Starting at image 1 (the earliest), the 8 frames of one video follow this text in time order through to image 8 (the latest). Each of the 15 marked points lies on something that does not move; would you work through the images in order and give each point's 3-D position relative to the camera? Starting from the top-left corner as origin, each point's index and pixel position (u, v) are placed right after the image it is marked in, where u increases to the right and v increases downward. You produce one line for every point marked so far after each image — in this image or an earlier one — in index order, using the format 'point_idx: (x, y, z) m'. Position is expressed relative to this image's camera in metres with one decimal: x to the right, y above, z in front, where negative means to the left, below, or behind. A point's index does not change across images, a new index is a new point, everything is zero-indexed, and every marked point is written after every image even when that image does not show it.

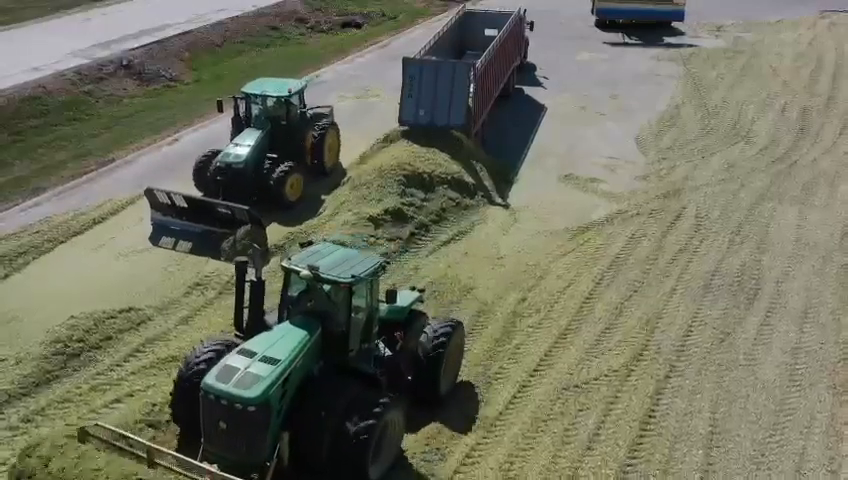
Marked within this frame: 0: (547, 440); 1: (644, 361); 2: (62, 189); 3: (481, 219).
0: (+1.3, -2.1, +10.0) m
1: (+2.7, -1.5, +11.7) m
2: (-6.8, +1.0, +17.6) m
3: (+1.0, +0.4, +15.8) m
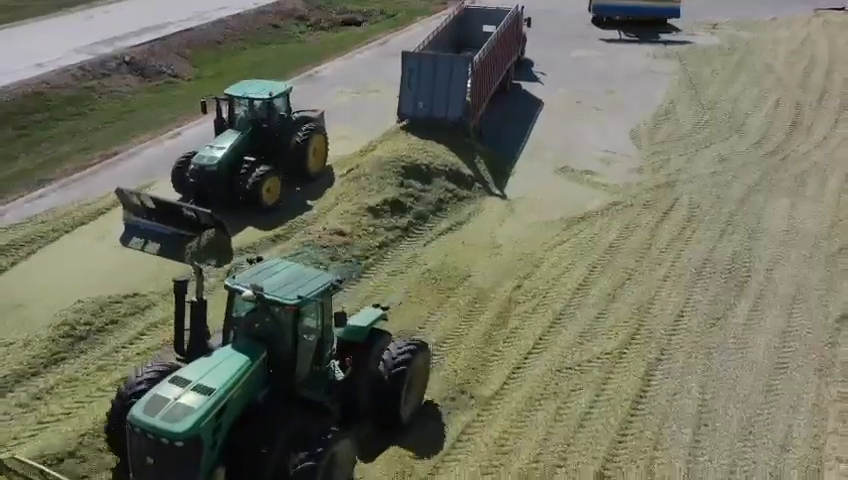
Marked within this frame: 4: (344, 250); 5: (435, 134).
0: (+1.3, -1.9, +10.3) m
1: (+2.7, -1.3, +12.0) m
2: (-6.8, +1.1, +17.9) m
3: (+0.9, +0.5, +16.1) m
4: (-1.2, -0.2, +13.9) m
5: (+0.3, +2.1, +18.1) m
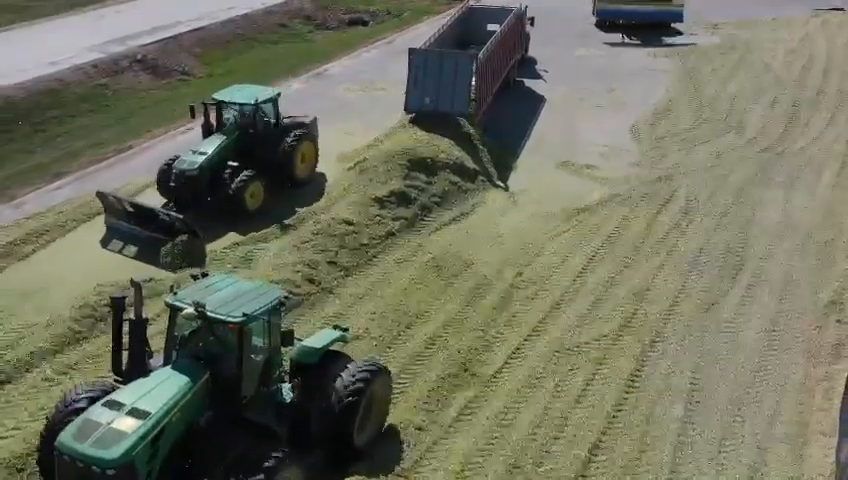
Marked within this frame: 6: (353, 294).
0: (+1.3, -1.8, +10.8) m
1: (+2.8, -1.1, +12.5) m
2: (-6.7, +1.3, +18.5) m
3: (+1.0, +0.7, +16.7) m
4: (-1.1, 0.0, +14.4) m
5: (+0.4, +2.3, +18.6) m
6: (-0.9, -0.8, +13.1) m
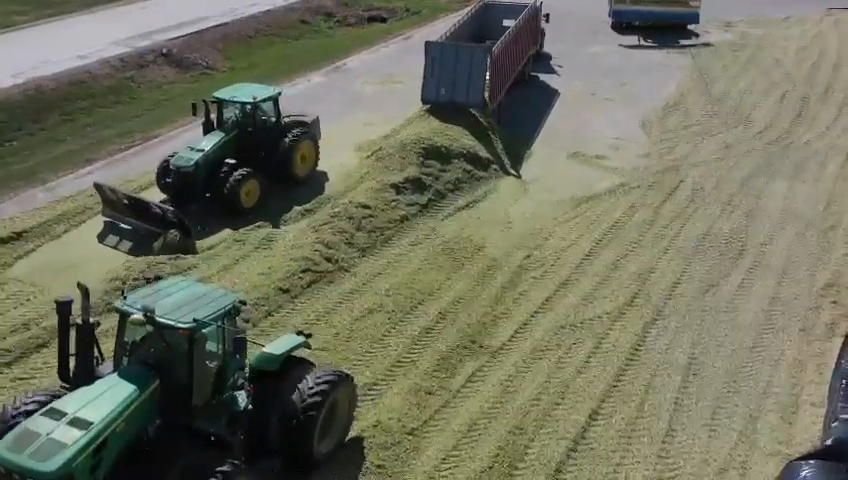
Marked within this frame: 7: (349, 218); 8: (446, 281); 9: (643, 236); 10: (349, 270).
0: (+1.4, -1.5, +11.4) m
1: (+2.9, -0.9, +13.1) m
2: (-6.4, +1.6, +19.3) m
3: (+1.3, +0.9, +17.3) m
4: (-0.9, +0.3, +15.1) m
5: (+0.7, +2.5, +19.2) m
6: (-0.8, -0.5, +13.7) m
7: (-1.2, +0.3, +15.0) m
8: (+0.3, -0.6, +13.6) m
9: (+3.6, +0.1, +15.3) m
10: (-1.1, -0.4, +13.7) m
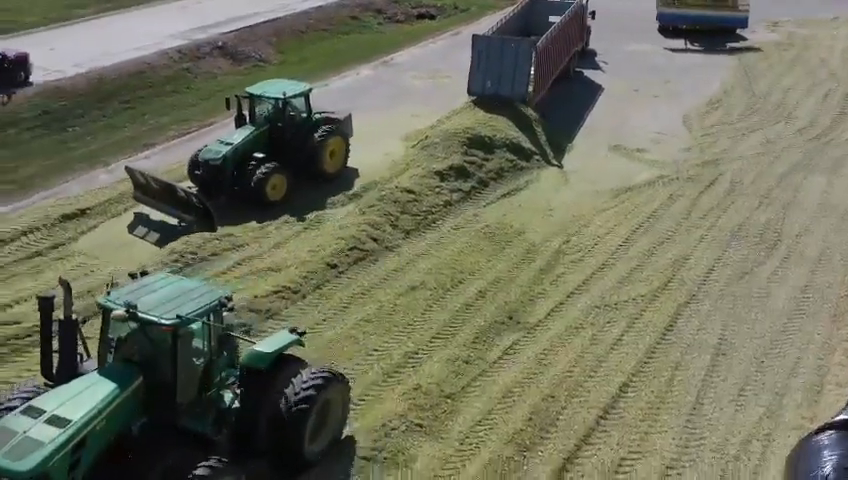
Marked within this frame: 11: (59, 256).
0: (+1.9, -1.3, +11.9) m
1: (+3.5, -0.7, +13.5) m
2: (-5.5, +2.0, +20.1) m
3: (+2.1, +1.2, +17.8) m
4: (-0.2, +0.6, +15.7) m
5: (+1.7, +2.7, +19.8) m
6: (-0.1, -0.2, +14.3) m
7: (-0.5, +0.6, +15.6) m
8: (+0.9, -0.3, +14.1) m
9: (+4.3, +0.2, +15.7) m
10: (-0.5, -0.1, +14.3) m
11: (-5.6, -0.2, +14.4) m
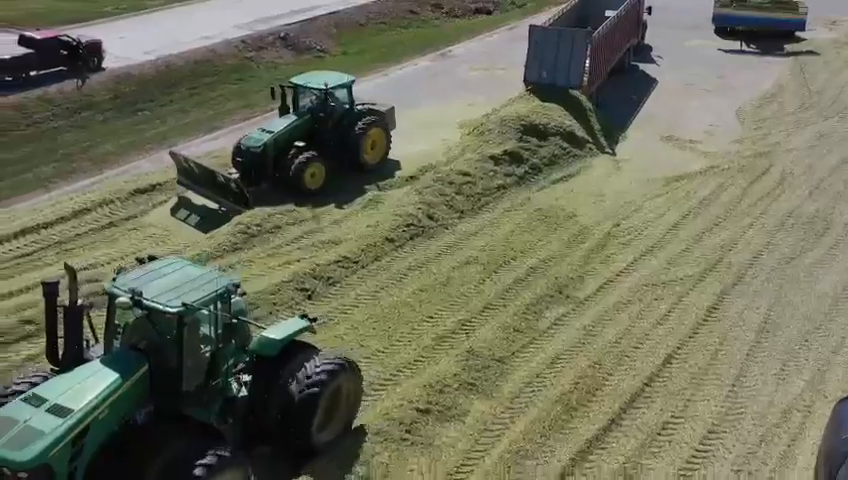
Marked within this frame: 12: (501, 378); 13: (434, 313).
0: (+2.6, -1.0, +12.3) m
1: (+4.3, -0.5, +13.8) m
2: (-4.2, +2.5, +20.9) m
3: (+3.2, +1.4, +18.2) m
4: (+0.7, +0.9, +16.2) m
5: (+2.9, +3.0, +20.2) m
6: (+0.7, +0.1, +14.8) m
7: (+0.4, +1.0, +16.2) m
8: (+1.8, 0.0, +14.6) m
9: (+5.2, +0.5, +16.0) m
10: (+0.4, +0.2, +14.9) m
11: (-4.7, +0.2, +15.3) m
12: (+0.9, -1.6, +10.6) m
13: (+0.1, -0.9, +12.0) m
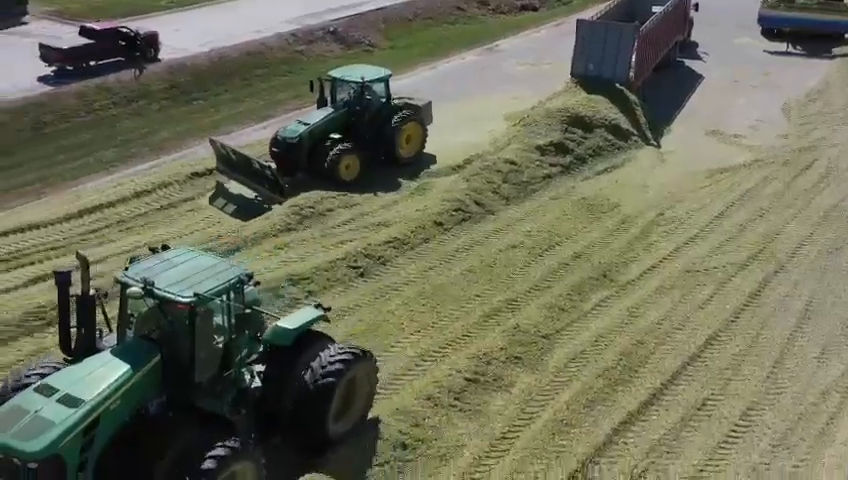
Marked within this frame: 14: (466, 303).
0: (+3.3, -0.8, +12.6) m
1: (+5.0, -0.3, +14.1) m
2: (-3.2, +2.8, +21.5) m
3: (+4.1, +1.6, +18.5) m
4: (+1.6, +1.1, +16.6) m
5: (+3.9, +3.2, +20.5) m
6: (+1.5, +0.4, +15.2) m
7: (+1.3, +1.2, +16.6) m
8: (+2.5, +0.2, +15.0) m
9: (+6.0, +0.6, +16.2) m
10: (+1.1, +0.4, +15.3) m
11: (-3.9, +0.5, +15.9) m
12: (+1.4, -1.3, +11.0) m
13: (+0.7, -0.7, +12.4) m
14: (+0.5, -0.8, +12.1) m
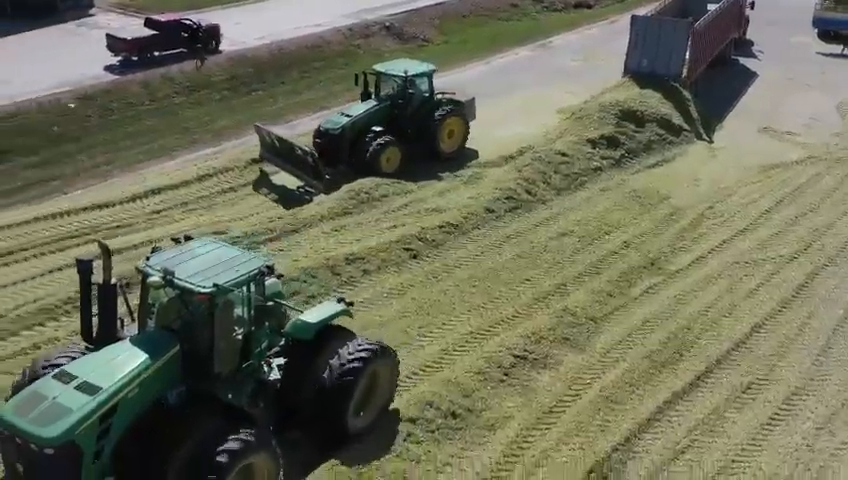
0: (+4.0, -0.7, +12.8) m
1: (+5.8, -0.2, +14.2) m
2: (-1.9, +3.0, +22.0) m
3: (+5.1, +1.7, +18.6) m
4: (+2.5, +1.3, +16.9) m
5: (+5.1, +3.3, +20.6) m
6: (+2.3, +0.5, +15.5) m
7: (+2.2, +1.4, +16.9) m
8: (+3.4, +0.3, +15.2) m
9: (+6.9, +0.7, +16.3) m
10: (+2.0, +0.6, +15.6) m
11: (-3.0, +0.8, +16.4) m
12: (+2.0, -1.2, +11.3) m
13: (+1.4, -0.5, +12.8) m
14: (+1.2, -0.6, +12.5) m
